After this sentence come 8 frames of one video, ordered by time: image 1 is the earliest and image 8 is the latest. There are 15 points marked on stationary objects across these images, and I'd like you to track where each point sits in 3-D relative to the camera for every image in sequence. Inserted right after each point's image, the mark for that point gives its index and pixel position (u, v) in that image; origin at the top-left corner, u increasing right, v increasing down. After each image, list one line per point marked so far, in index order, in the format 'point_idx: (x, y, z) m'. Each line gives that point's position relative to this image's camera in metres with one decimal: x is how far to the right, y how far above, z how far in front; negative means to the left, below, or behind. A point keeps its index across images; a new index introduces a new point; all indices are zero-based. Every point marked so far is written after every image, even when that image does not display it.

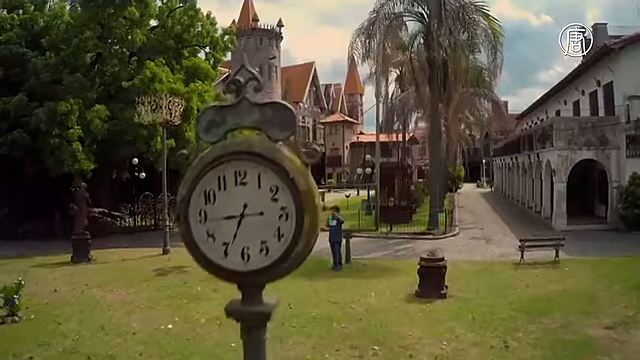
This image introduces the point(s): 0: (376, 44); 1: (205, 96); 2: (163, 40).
0: (+1.5, +3.8, +16.3) m
1: (-3.2, +2.4, +16.8) m
2: (-4.4, +4.1, +17.0) m
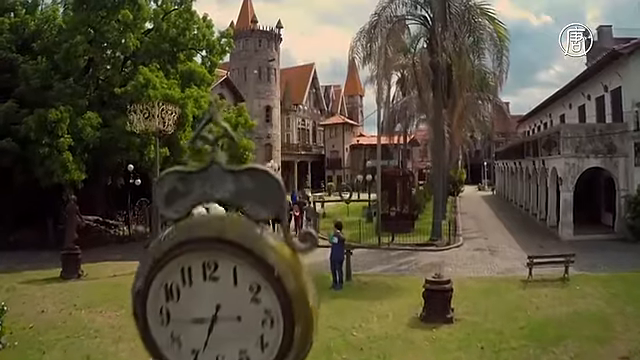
0: (+1.5, +3.5, +15.7) m
1: (-3.2, +2.1, +16.3) m
2: (-4.4, +3.8, +16.4) m
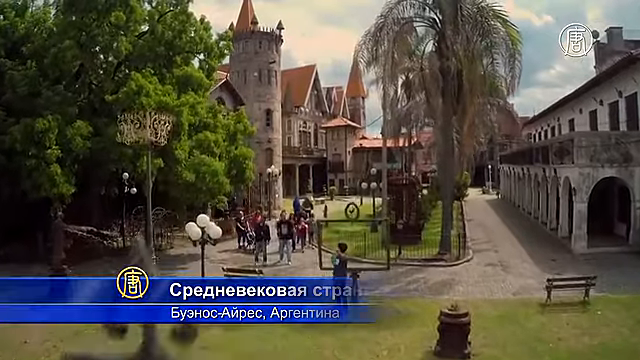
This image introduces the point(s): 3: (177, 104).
0: (+1.6, +3.2, +14.9) m
1: (-3.1, +1.9, +15.5) m
2: (-4.4, +3.5, +15.6) m
3: (-3.4, +1.8, +14.3) m
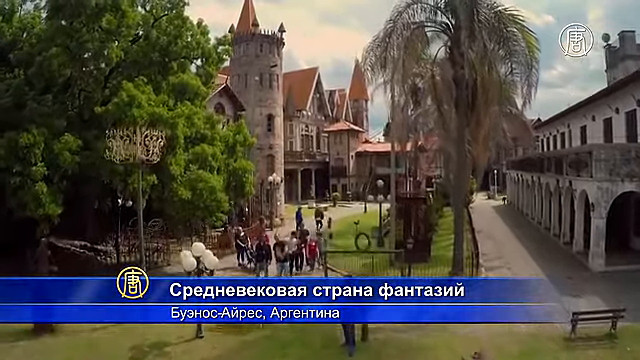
0: (+1.7, +2.8, +14.0) m
1: (-3.0, +1.5, +14.5) m
2: (-4.3, +3.2, +14.7) m
3: (-3.3, +1.4, +13.4) m
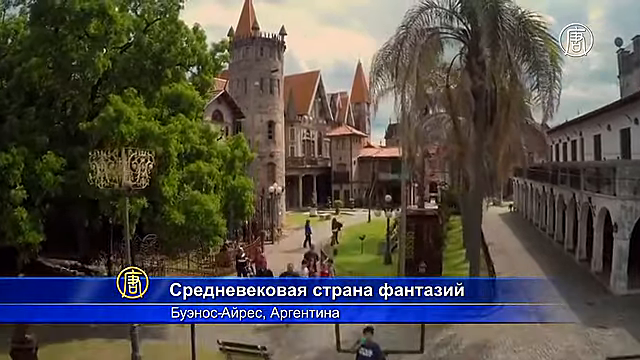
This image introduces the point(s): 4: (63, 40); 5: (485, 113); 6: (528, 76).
0: (+1.8, +2.3, +12.9) m
1: (-2.9, +1.0, +13.5) m
2: (-4.1, +2.7, +13.6) m
3: (-3.2, +1.0, +12.3) m
4: (-5.3, +2.9, +12.5) m
5: (+3.6, +1.4, +13.1) m
6: (+4.3, +2.2, +12.7) m
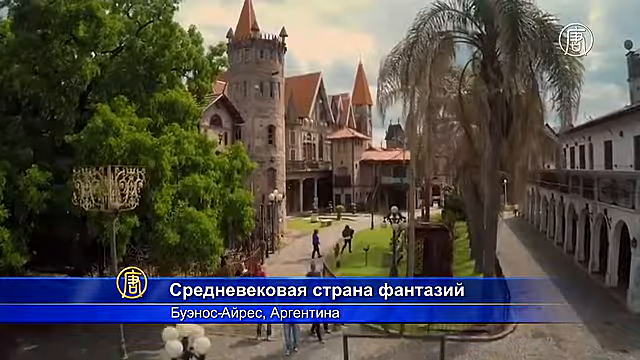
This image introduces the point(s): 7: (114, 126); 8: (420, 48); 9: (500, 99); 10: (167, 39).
0: (+1.9, +2.0, +12.0) m
1: (-2.8, +0.7, +12.6) m
2: (-4.1, +2.4, +12.8) m
3: (-3.1, +0.7, +11.4) m
4: (-5.2, +2.6, +11.6) m
5: (+3.7, +1.1, +12.2) m
6: (+4.4, +1.9, +11.8) m
7: (-3.8, +1.0, +11.1) m
8: (+2.0, +2.6, +12.0) m
9: (+3.6, +1.6, +12.1) m
10: (-3.4, +3.1, +13.2) m
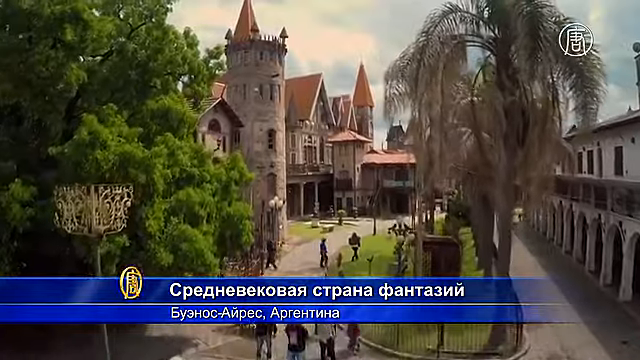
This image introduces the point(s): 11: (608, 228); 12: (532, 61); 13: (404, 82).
0: (+2.0, +1.8, +11.2) m
1: (-2.8, +0.4, +11.8) m
2: (-4.0, +2.1, +12.0) m
3: (-3.0, +0.4, +10.6) m
4: (-5.1, +2.3, +10.8) m
5: (+3.7, +0.9, +11.4) m
6: (+4.5, +1.6, +11.0) m
7: (-3.7, +0.7, +10.3) m
8: (+2.1, +2.3, +11.2) m
9: (+3.6, +1.3, +11.2) m
10: (-3.3, +2.8, +12.4) m
11: (+8.4, -1.5, +16.1) m
12: (+3.7, +2.1, +10.8) m
13: (+1.6, +1.8, +11.5) m
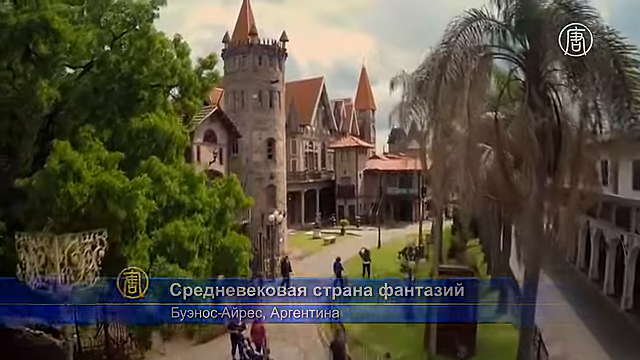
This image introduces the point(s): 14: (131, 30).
0: (+2.1, +1.2, +9.9) m
1: (-2.7, -0.1, +10.4) m
2: (-3.9, +1.6, +10.6) m
3: (-2.9, -0.1, +9.3) m
4: (-5.0, +1.8, +9.4) m
5: (+3.8, +0.3, +10.0) m
6: (+4.6, +1.1, +9.6) m
7: (-3.6, +0.2, +8.9) m
8: (+2.2, +1.8, +9.8) m
9: (+3.7, +0.8, +9.9) m
10: (-3.2, +2.3, +11.1) m
11: (+8.5, -2.1, +14.7) m
12: (+3.8, +1.6, +9.4) m
13: (+1.7, +1.3, +10.1) m
14: (-3.5, +2.7, +11.3) m
